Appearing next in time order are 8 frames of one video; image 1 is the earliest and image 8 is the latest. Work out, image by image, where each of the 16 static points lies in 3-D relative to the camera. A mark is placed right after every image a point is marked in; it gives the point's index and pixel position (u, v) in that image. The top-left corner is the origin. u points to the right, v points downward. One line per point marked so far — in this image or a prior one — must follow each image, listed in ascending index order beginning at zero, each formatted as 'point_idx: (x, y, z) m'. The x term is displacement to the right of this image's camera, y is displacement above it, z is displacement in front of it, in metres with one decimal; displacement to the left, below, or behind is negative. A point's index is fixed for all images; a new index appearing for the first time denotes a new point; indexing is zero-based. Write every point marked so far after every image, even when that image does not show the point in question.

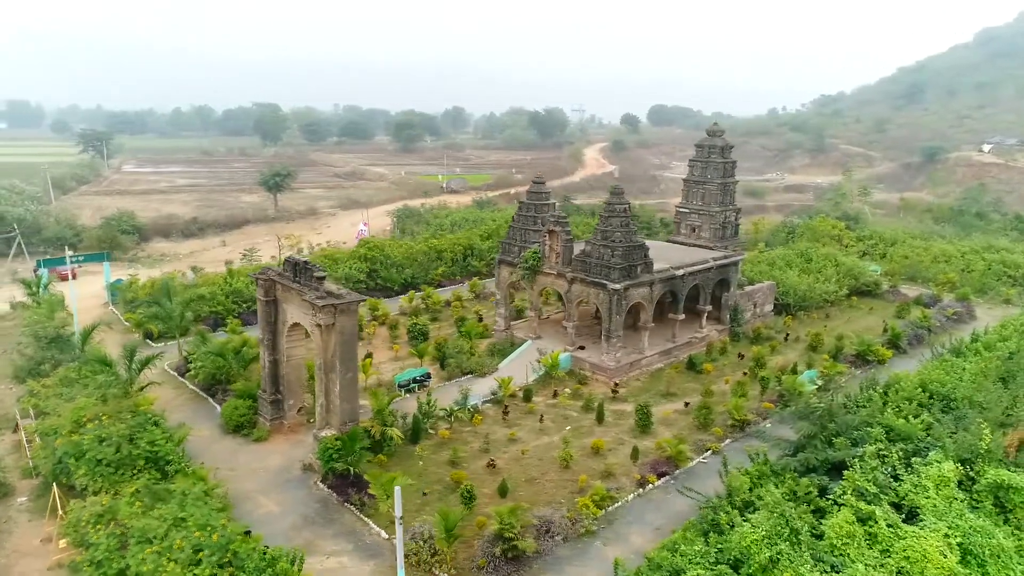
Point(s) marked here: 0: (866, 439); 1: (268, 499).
0: (+7.0, -3.0, +14.0) m
1: (-5.4, -4.6, +15.7) m
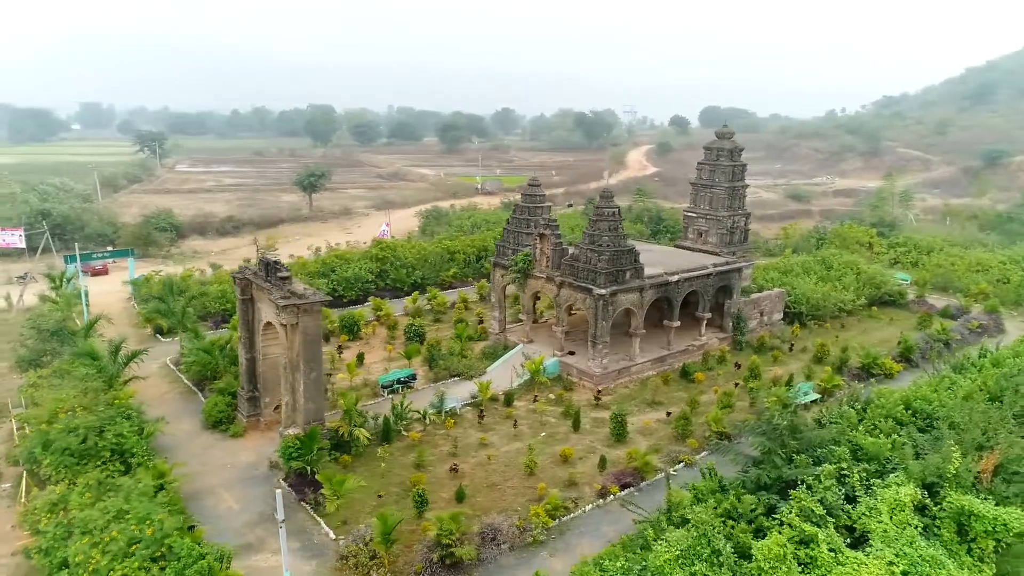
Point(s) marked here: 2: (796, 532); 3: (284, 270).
0: (+5.9, -3.2, +13.3) m
1: (-6.3, -4.6, +15.9) m
2: (+4.5, -3.9, +11.4) m
3: (-5.3, +0.4, +16.6) m
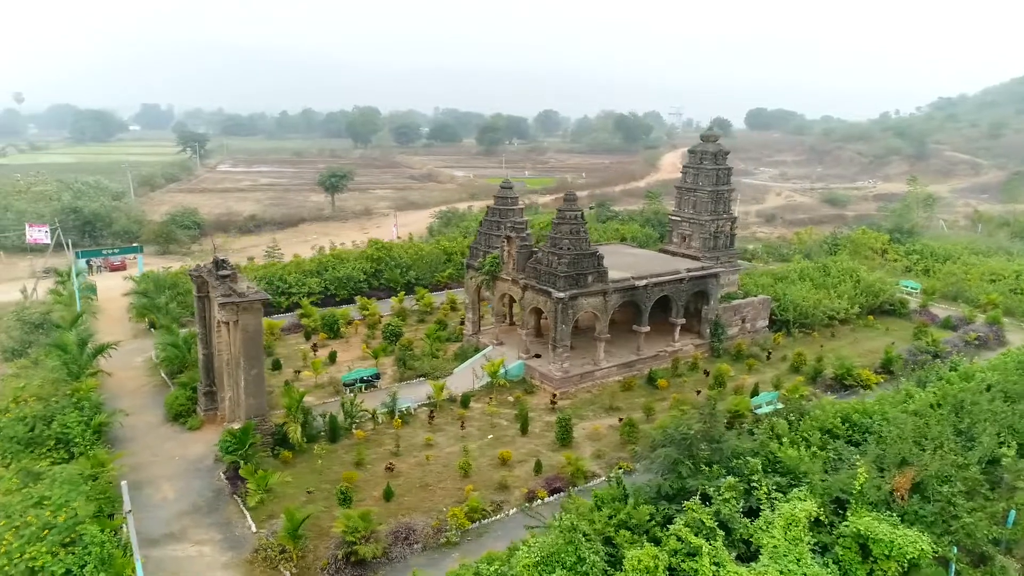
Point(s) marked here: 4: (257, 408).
0: (+4.2, -3.3, +13.0) m
1: (-7.9, -4.5, +16.4) m
2: (+2.7, -4.0, +11.1) m
3: (-6.8, +0.4, +17.0) m
4: (-6.0, -2.8, +16.9) m
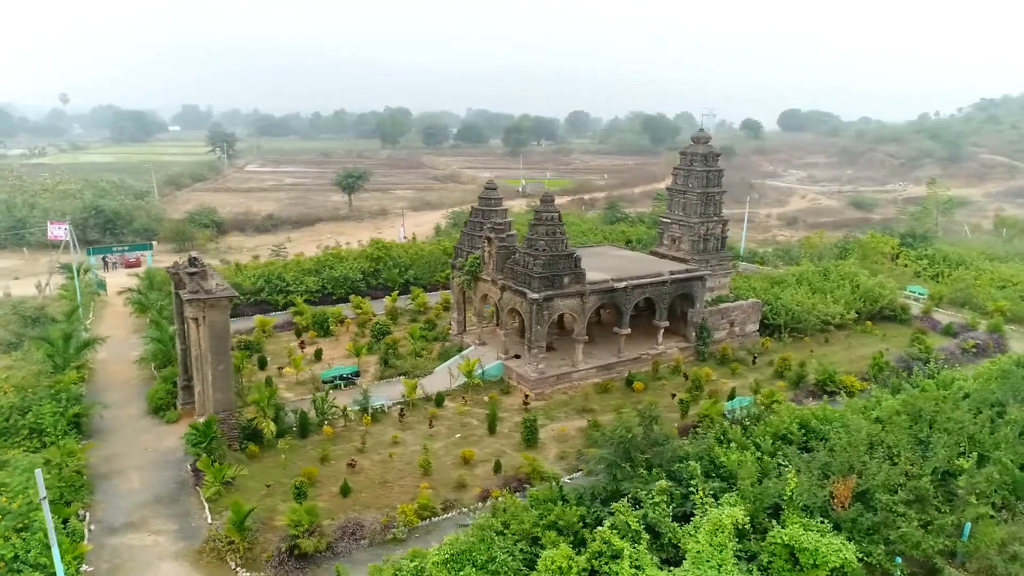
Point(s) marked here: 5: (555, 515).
0: (+3.1, -3.3, +12.9) m
1: (-8.8, -4.4, +16.9) m
2: (+1.5, -4.0, +11.1) m
3: (-7.7, +0.5, +17.4) m
4: (-6.9, -2.8, +17.3) m
5: (+0.7, -3.8, +11.9) m
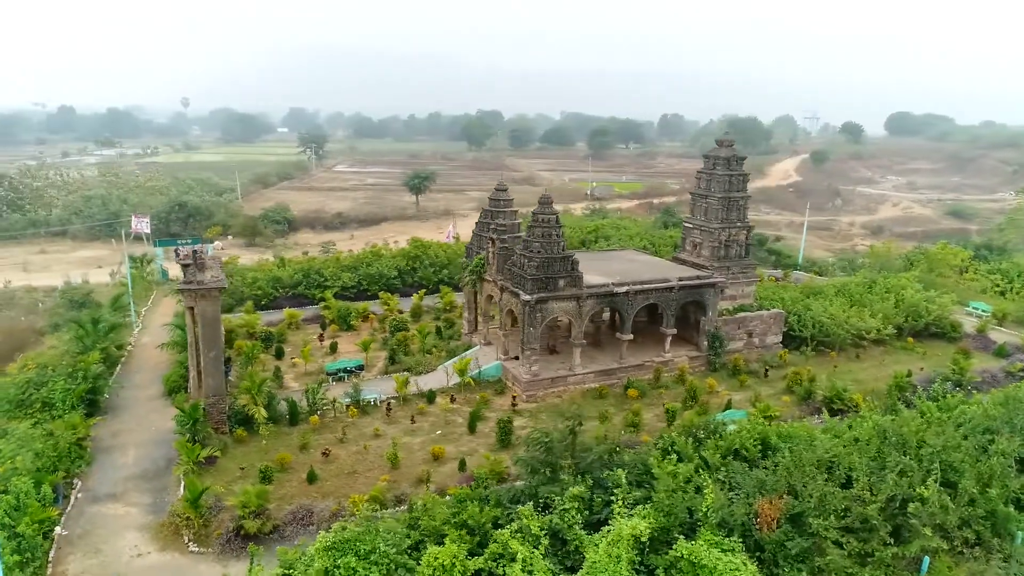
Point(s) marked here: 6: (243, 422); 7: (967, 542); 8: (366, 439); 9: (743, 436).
0: (+1.7, -3.4, +12.7) m
1: (-9.6, -4.2, +18.1) m
2: (-0.1, -4.0, +11.1) m
3: (-8.2, +0.8, +18.6) m
4: (-7.6, -2.5, +18.3) m
5: (-0.7, -3.8, +12.0) m
6: (-7.1, -3.5, +18.8) m
7: (+8.1, -4.5, +12.7) m
8: (-3.8, -3.9, +18.6) m
9: (+4.7, -3.0, +14.6) m
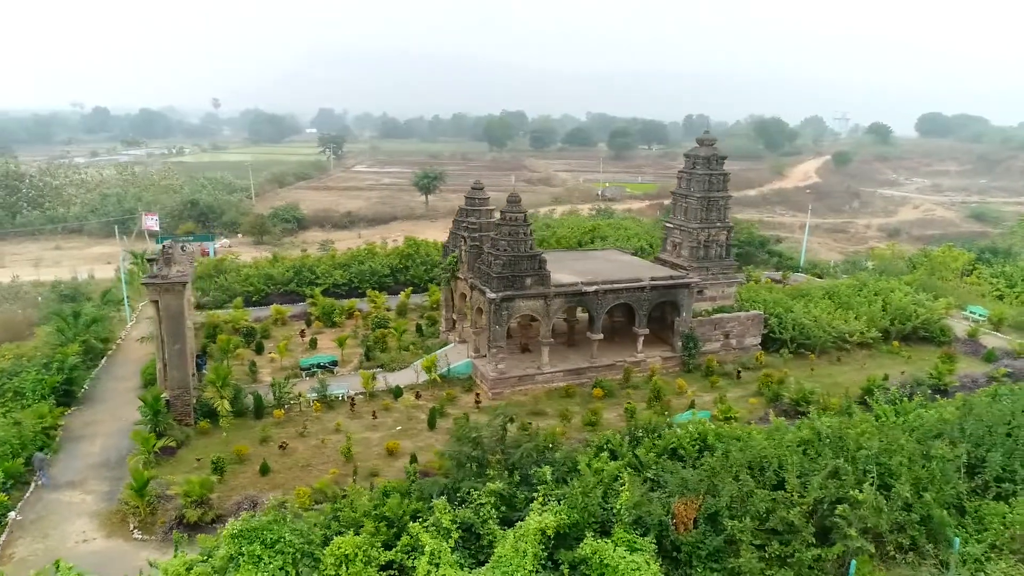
0: (+0.4, -3.4, +12.7) m
1: (-10.7, -4.0, +18.6) m
2: (-1.5, -4.0, +11.2) m
3: (-9.2, +0.9, +19.0) m
4: (-8.7, -2.4, +18.7) m
5: (-2.1, -3.7, +12.1) m
6: (-8.2, -3.4, +19.2) m
7: (+6.8, -4.5, +12.5) m
8: (-4.9, -3.8, +18.9) m
9: (+3.5, -3.0, +14.5) m
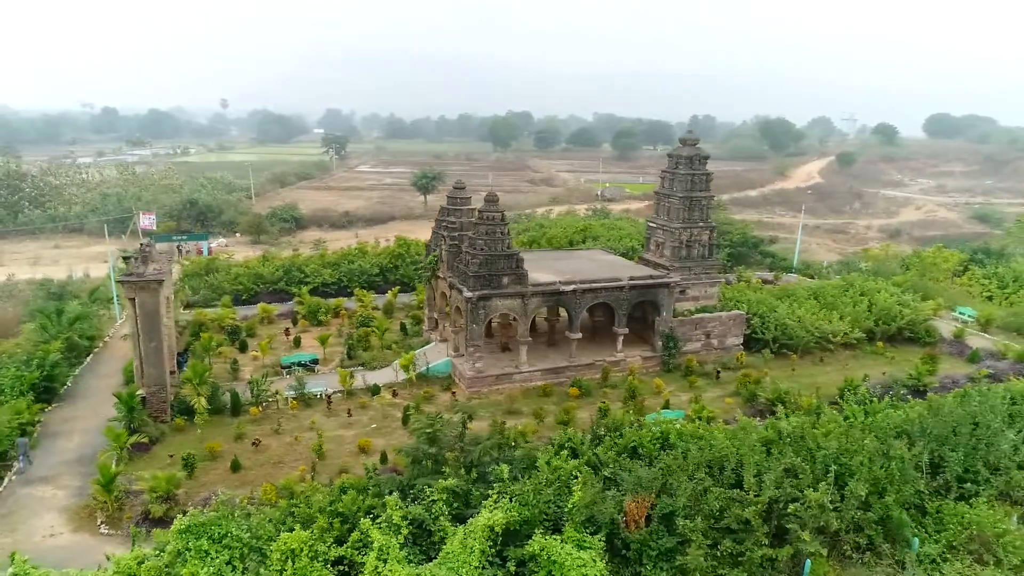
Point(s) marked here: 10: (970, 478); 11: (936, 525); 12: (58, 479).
0: (-0.4, -3.3, +12.8) m
1: (-11.4, -3.9, +18.8) m
2: (-2.3, -3.9, +11.3) m
3: (-9.9, +1.0, +19.1) m
4: (-9.4, -2.3, +18.8) m
5: (-2.9, -3.6, +12.2) m
6: (-8.9, -3.3, +19.3) m
7: (+6.0, -4.5, +12.4) m
8: (-5.6, -3.8, +19.0) m
9: (+2.7, -2.9, +14.5) m
10: (+8.8, -3.6, +13.7) m
11: (+7.7, -4.3, +12.9) m
12: (-10.6, -4.5, +16.7) m
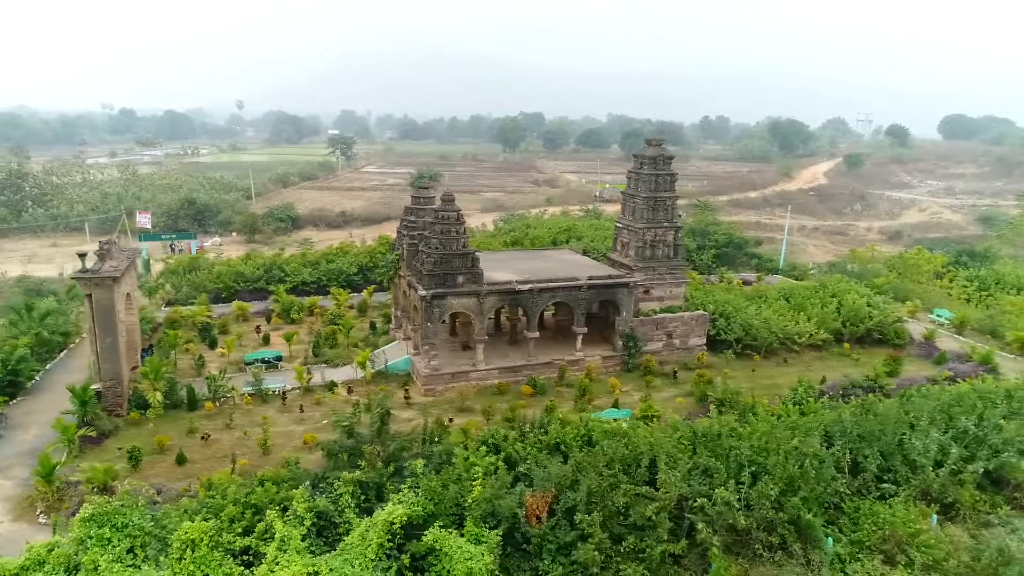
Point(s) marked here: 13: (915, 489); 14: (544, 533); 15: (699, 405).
0: (-1.9, -3.3, +12.9) m
1: (-12.8, -3.8, +19.2) m
2: (-3.9, -3.9, +11.5) m
3: (-11.3, +1.1, +19.5) m
4: (-10.8, -2.3, +19.2) m
5: (-4.4, -3.6, +12.4) m
6: (-10.2, -3.2, +19.7) m
7: (+4.4, -4.5, +12.5) m
8: (-7.0, -3.7, +19.3) m
9: (+1.2, -2.9, +14.6) m
10: (+7.3, -3.7, +13.7) m
11: (+6.1, -4.3, +12.9) m
12: (-12.1, -4.4, +17.2) m
13: (+7.5, -3.8, +13.4) m
14: (+0.6, -4.0, +11.6) m
15: (+5.2, -3.3, +20.1) m
